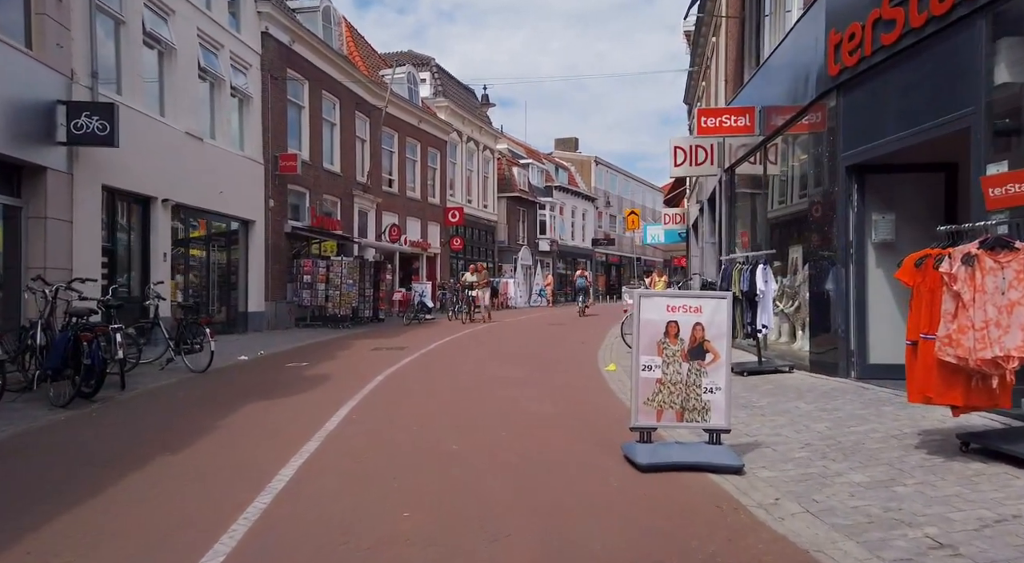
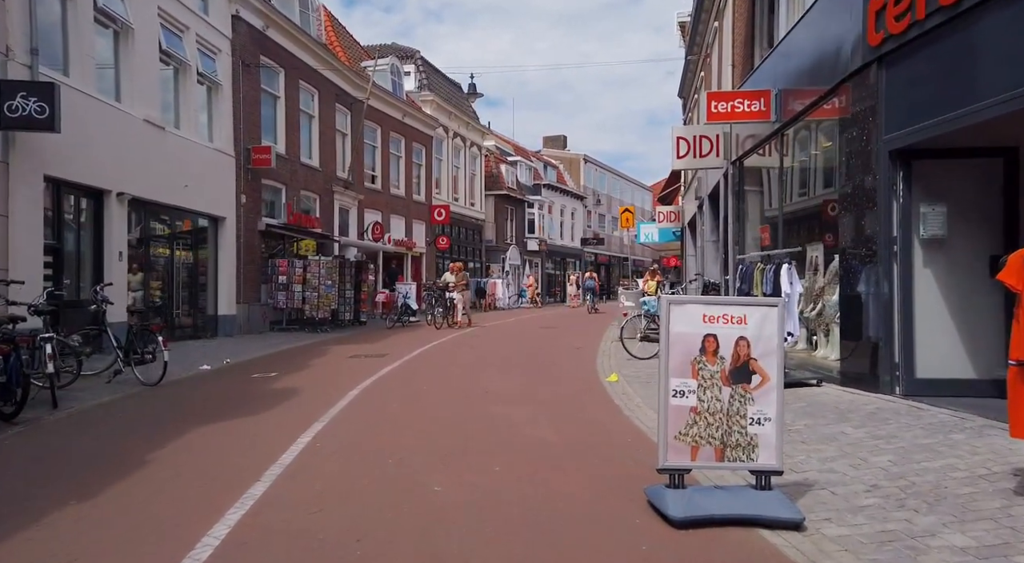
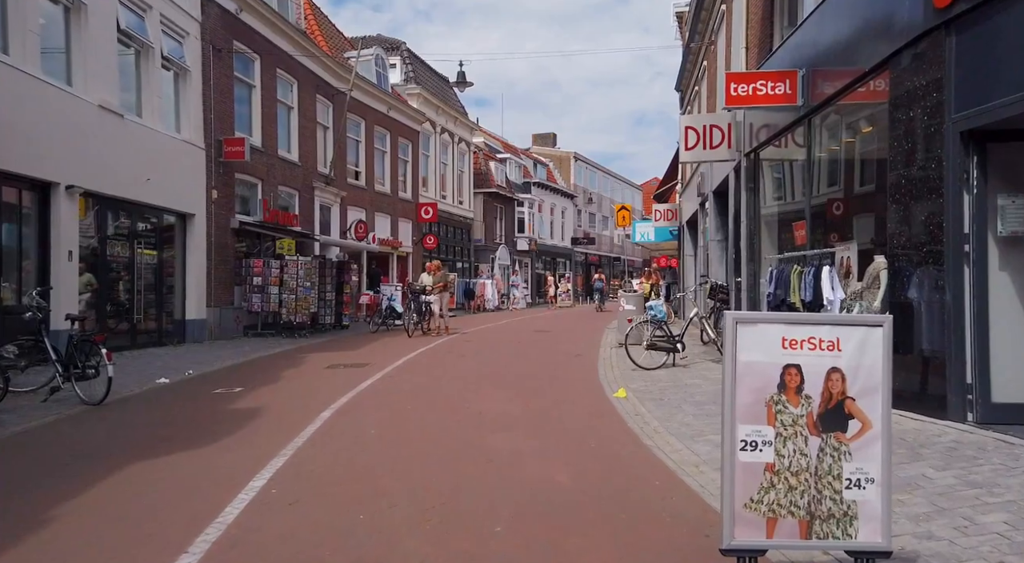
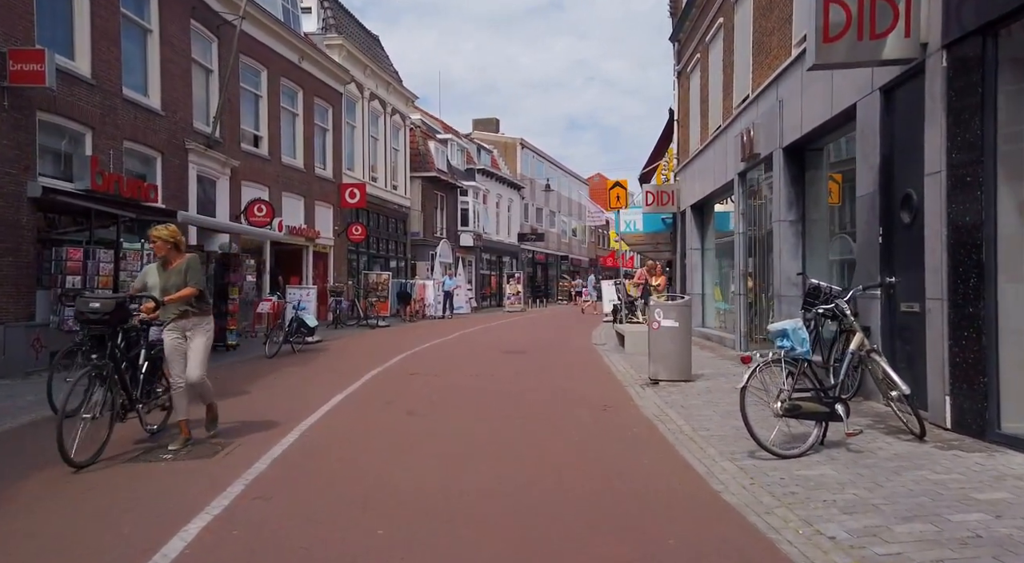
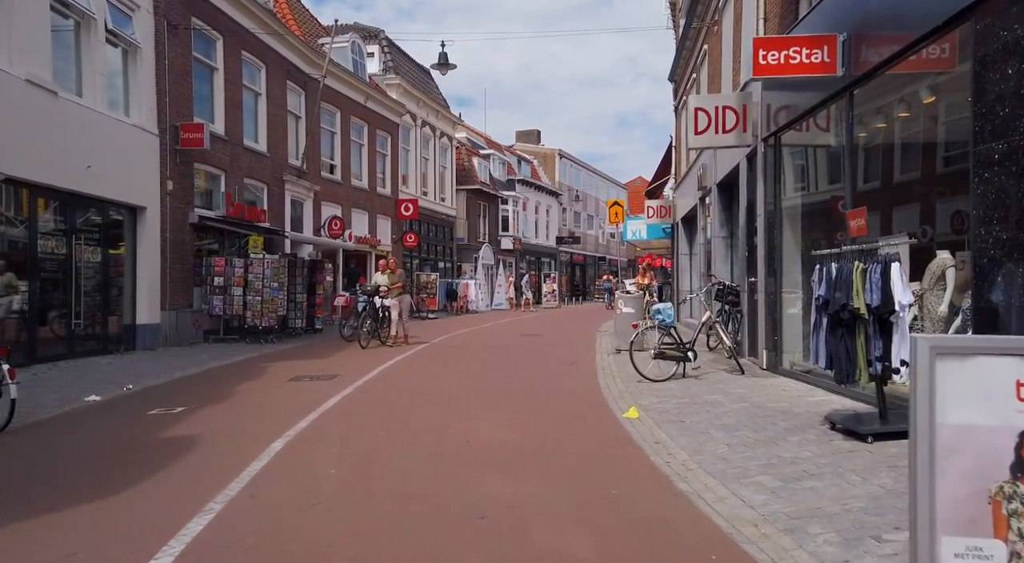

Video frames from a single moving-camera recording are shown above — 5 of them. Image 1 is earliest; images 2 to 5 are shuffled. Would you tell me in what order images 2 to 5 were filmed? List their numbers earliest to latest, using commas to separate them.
2, 3, 5, 4
